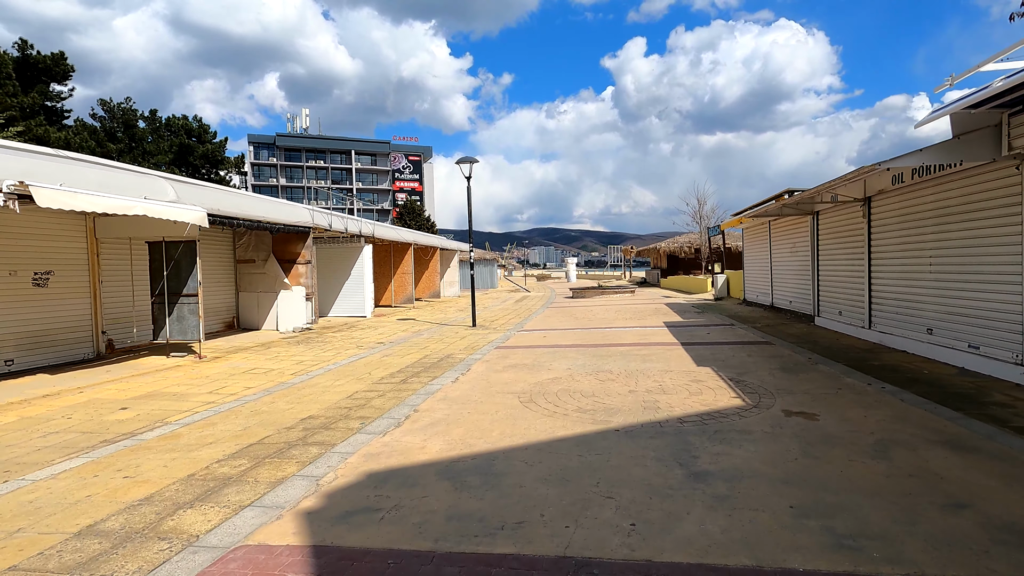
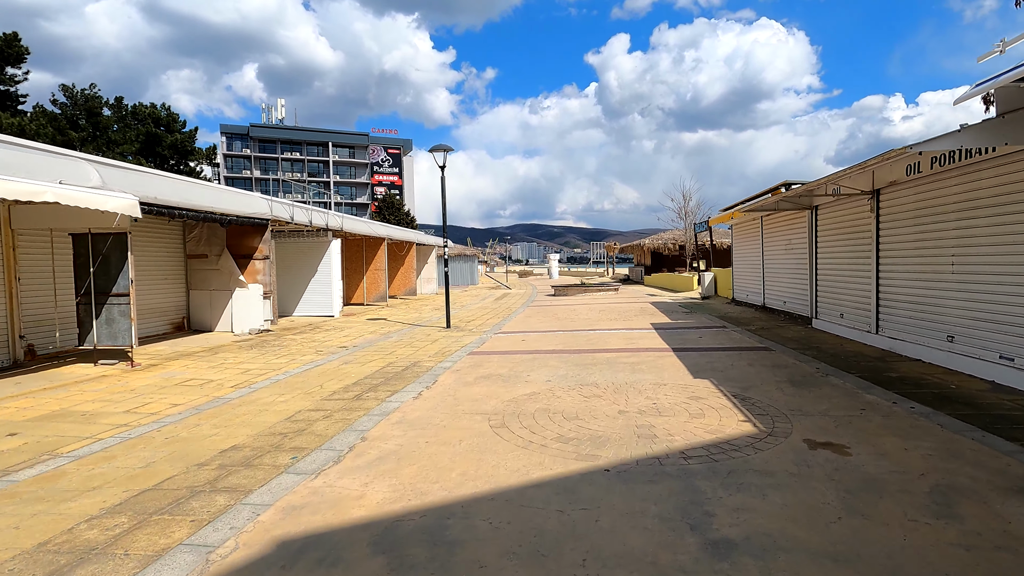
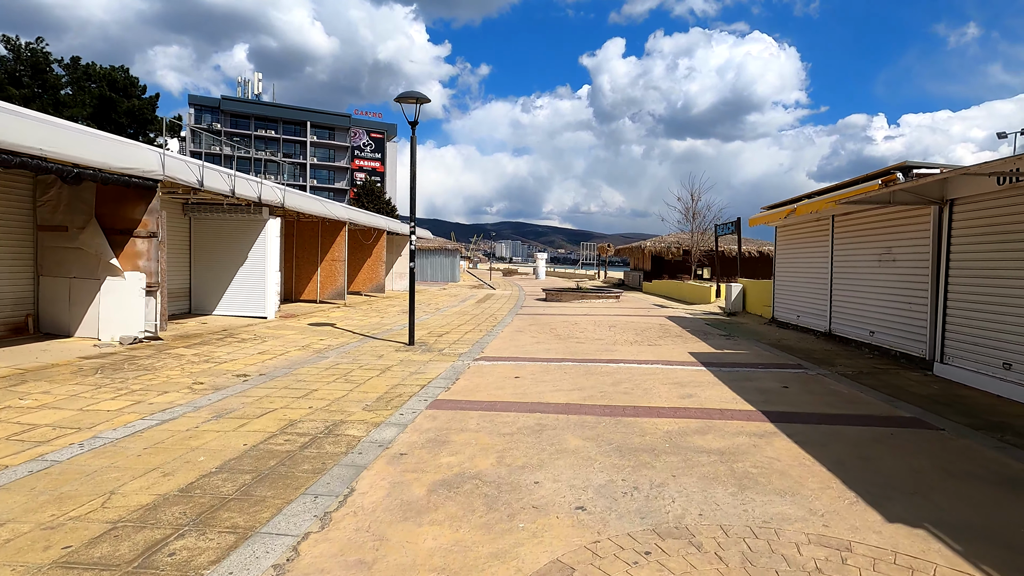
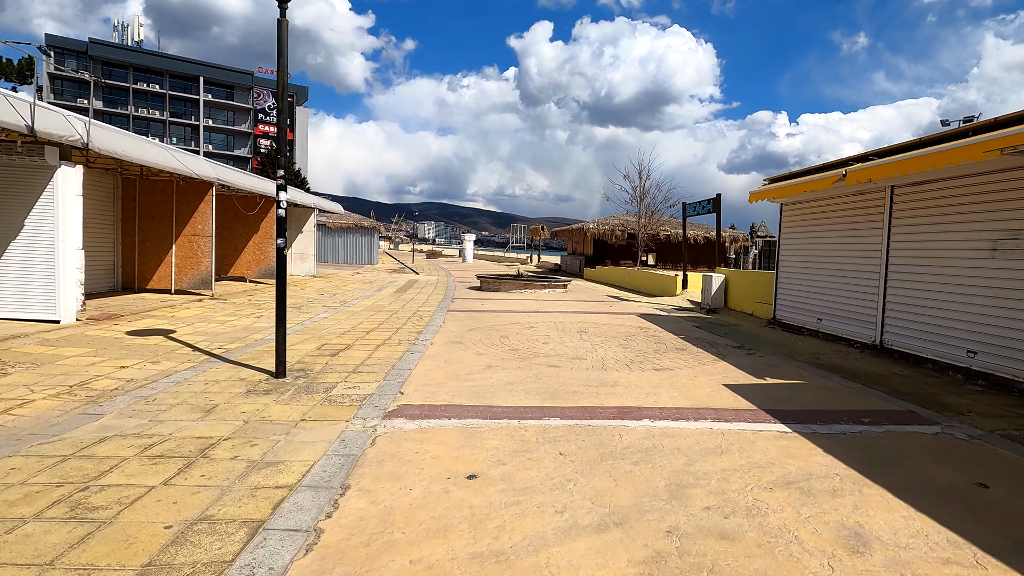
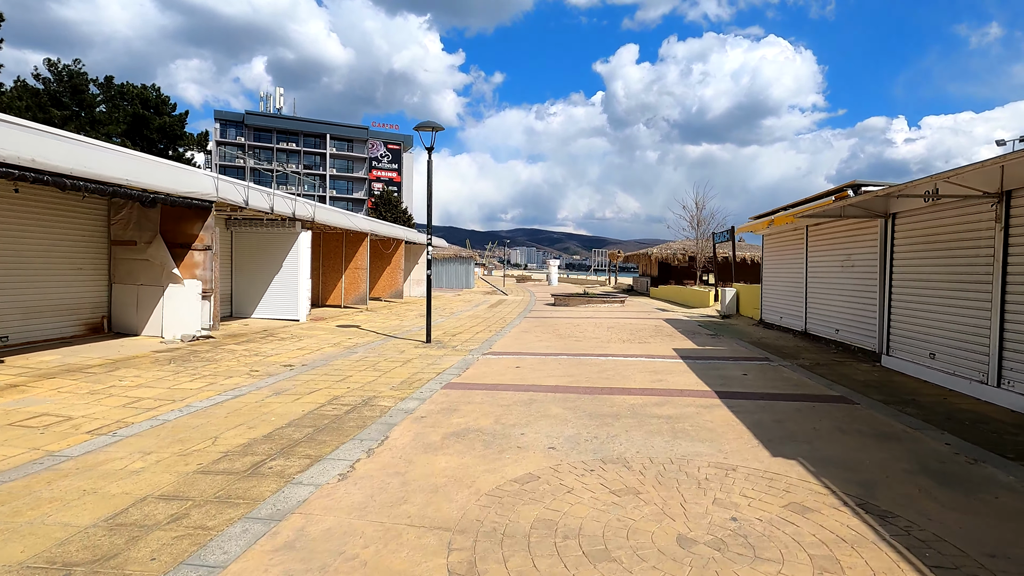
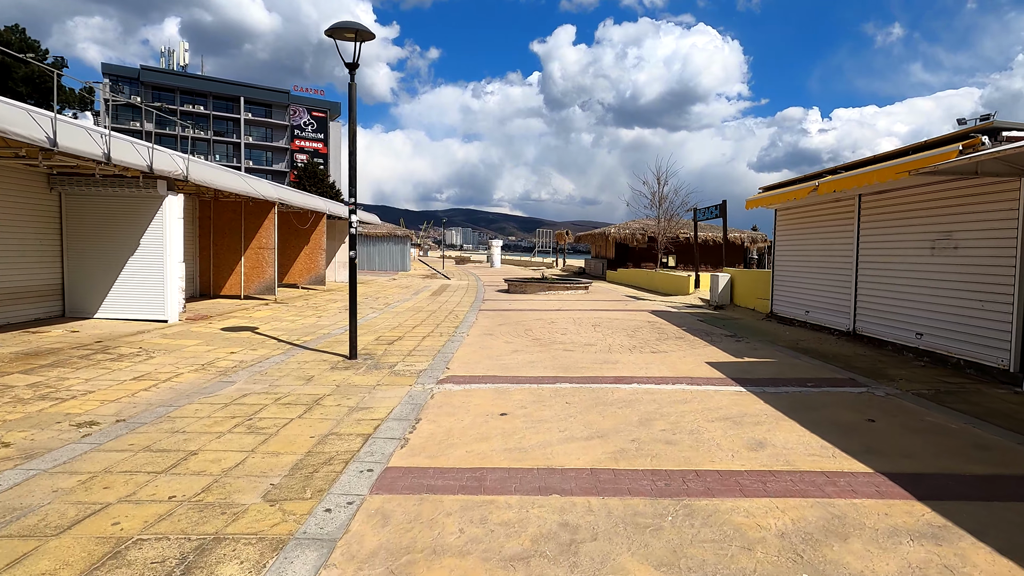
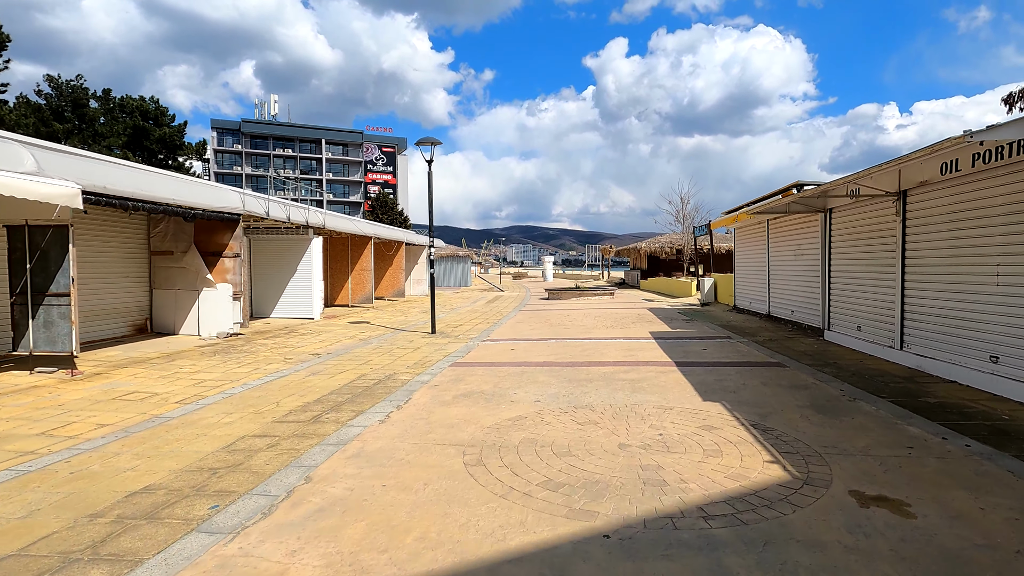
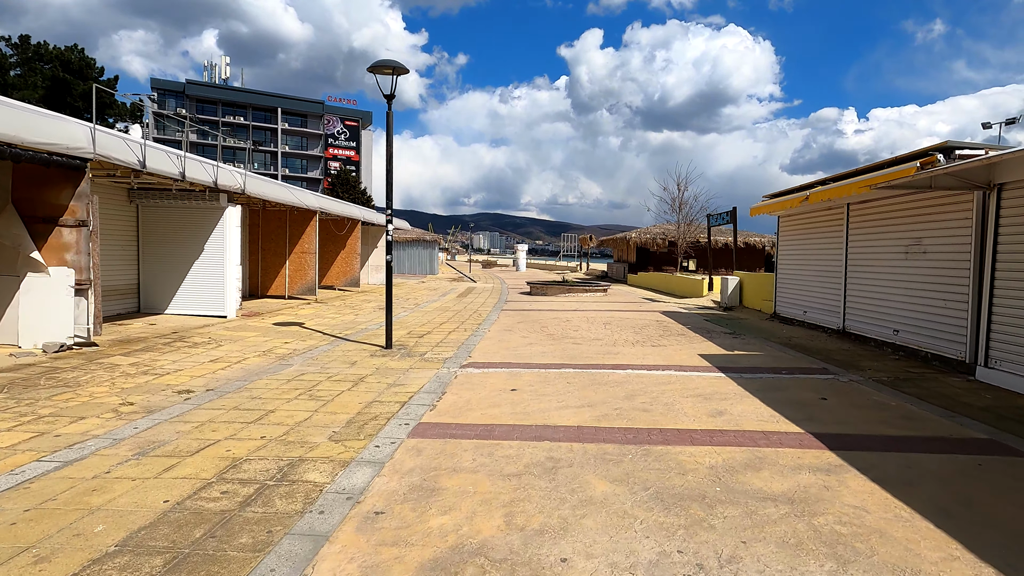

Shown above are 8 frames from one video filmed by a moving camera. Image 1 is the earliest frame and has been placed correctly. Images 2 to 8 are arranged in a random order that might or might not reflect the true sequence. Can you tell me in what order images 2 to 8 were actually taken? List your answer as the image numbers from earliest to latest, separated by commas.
2, 7, 5, 3, 8, 6, 4
